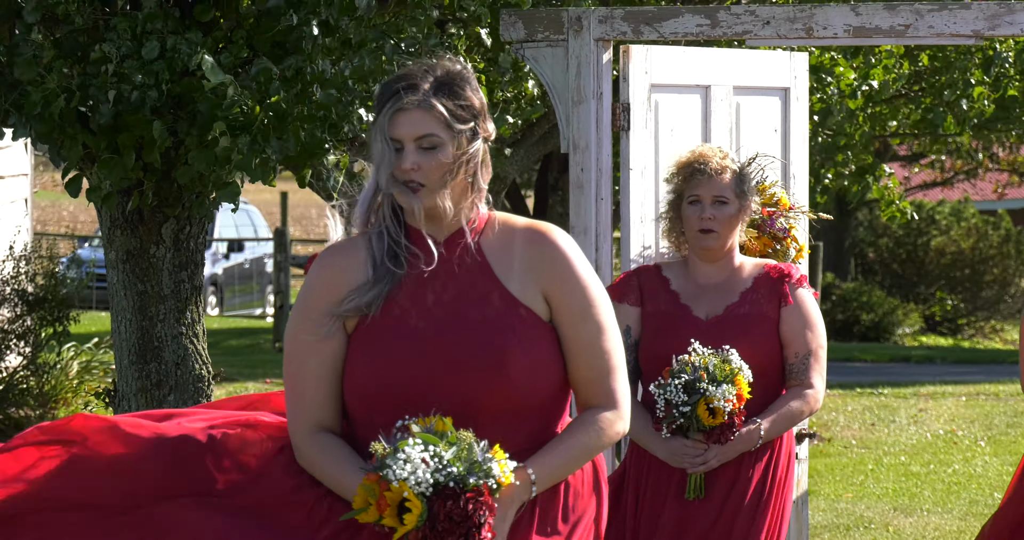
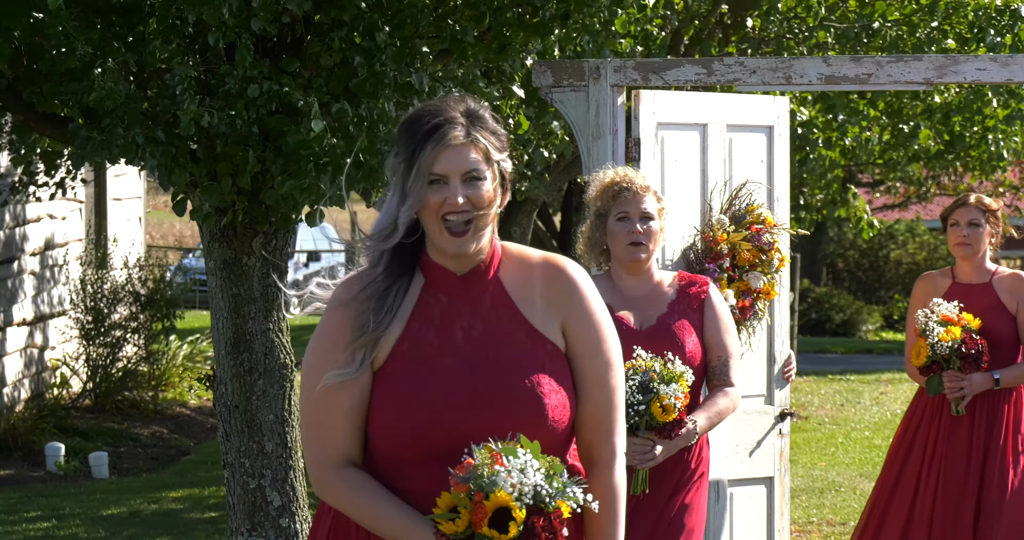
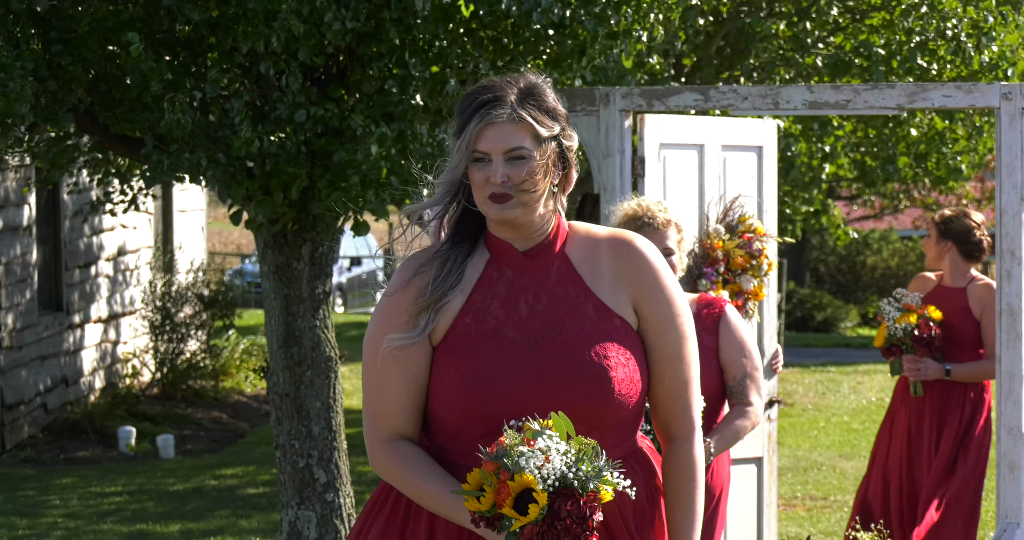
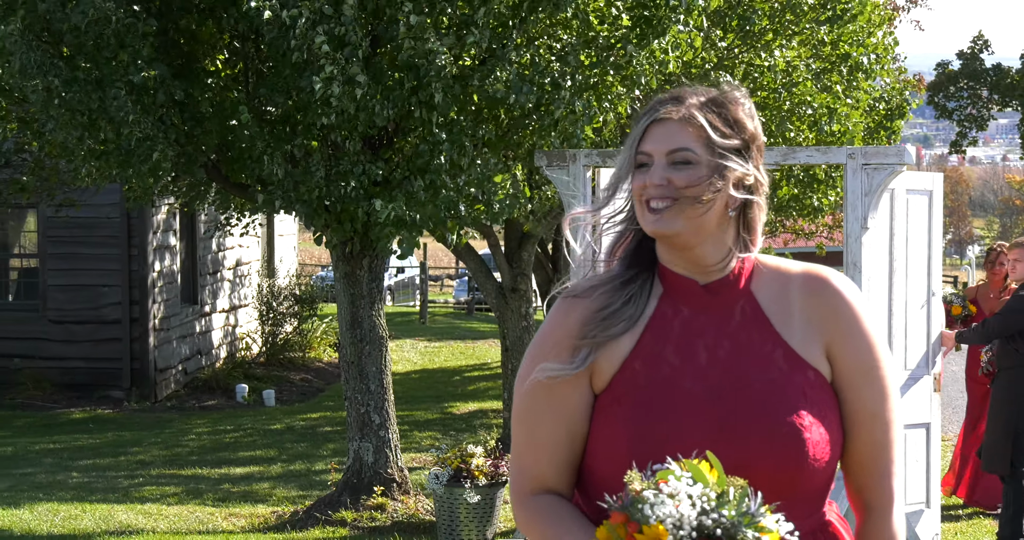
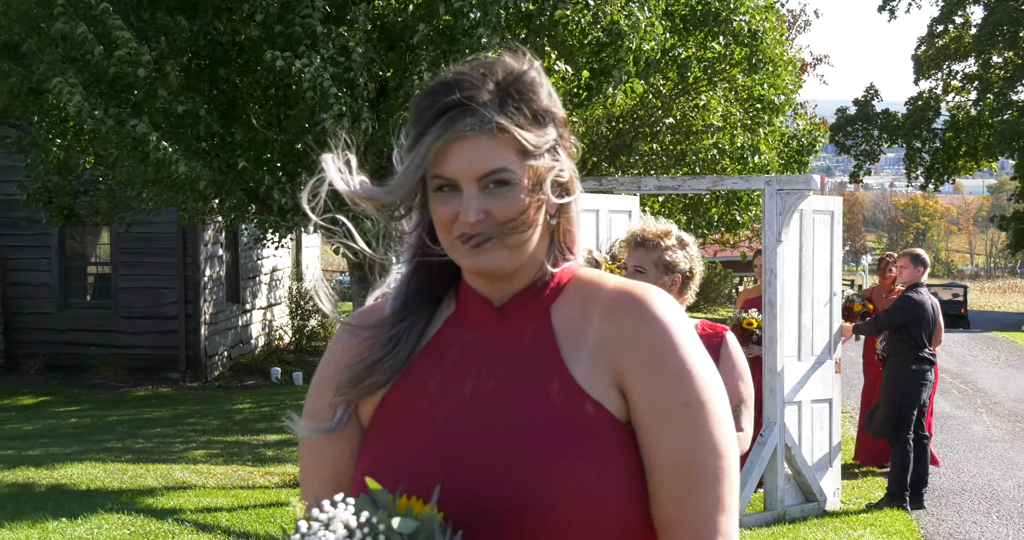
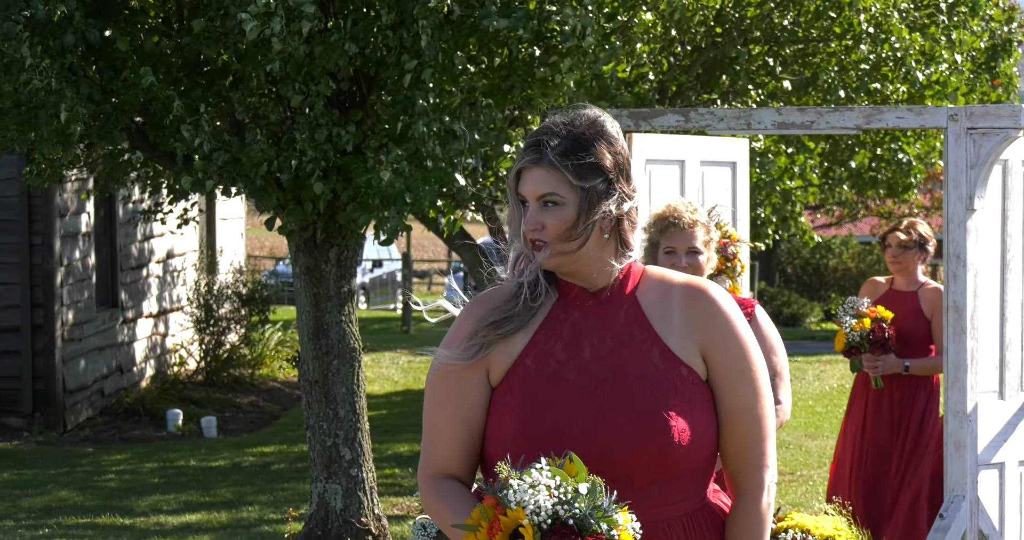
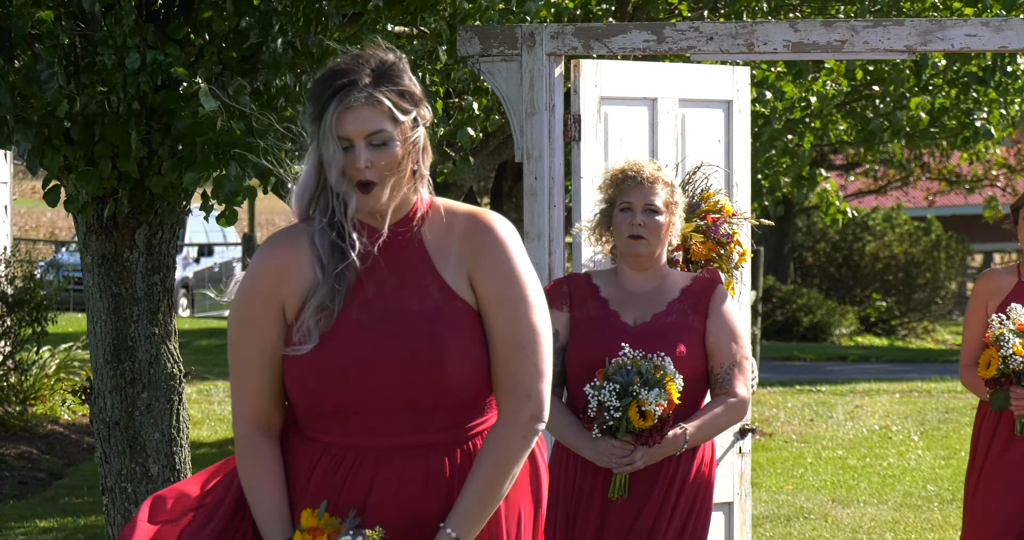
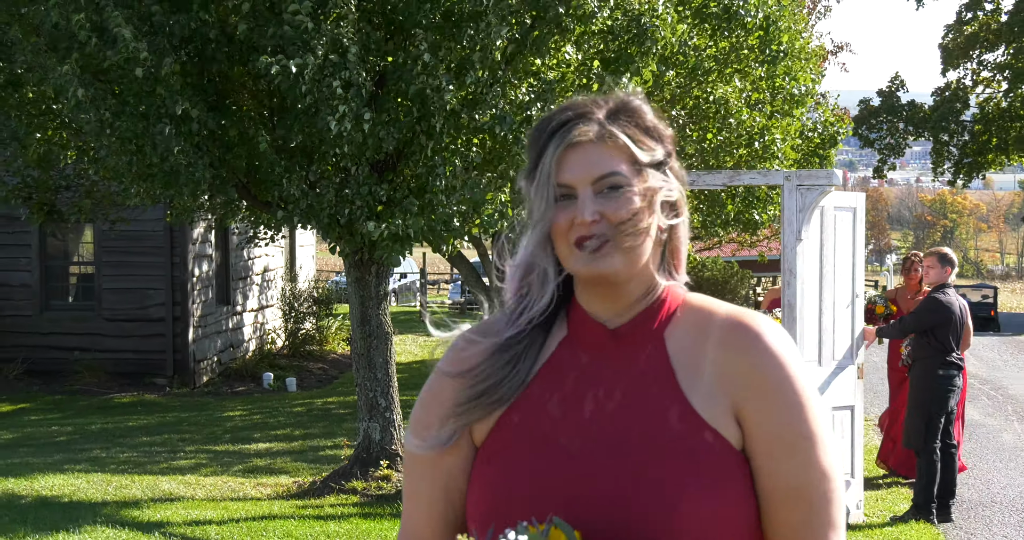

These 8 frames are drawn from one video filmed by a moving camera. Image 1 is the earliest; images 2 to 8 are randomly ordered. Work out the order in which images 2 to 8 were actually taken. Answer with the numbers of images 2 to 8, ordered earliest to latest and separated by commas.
7, 2, 3, 6, 4, 8, 5
